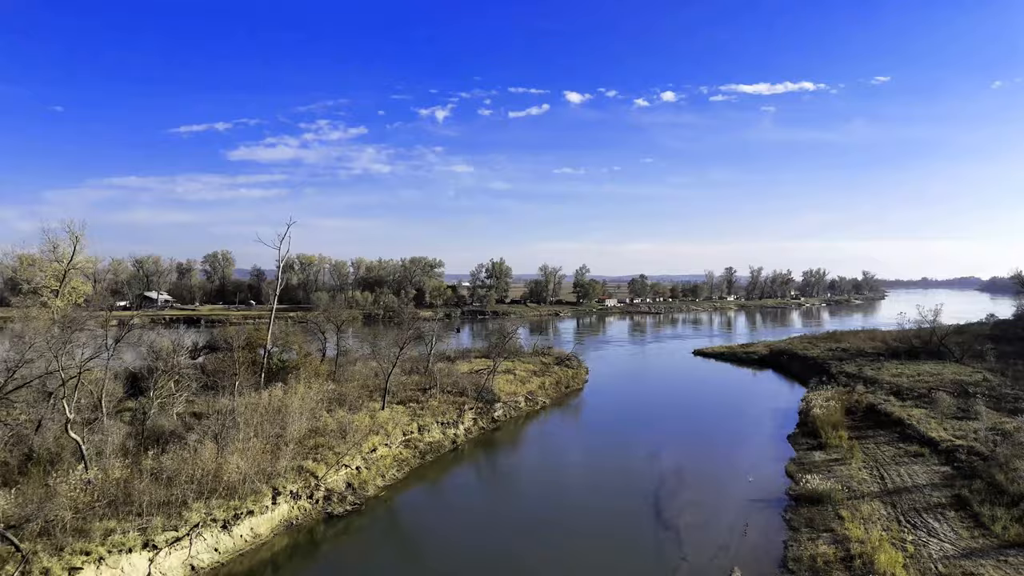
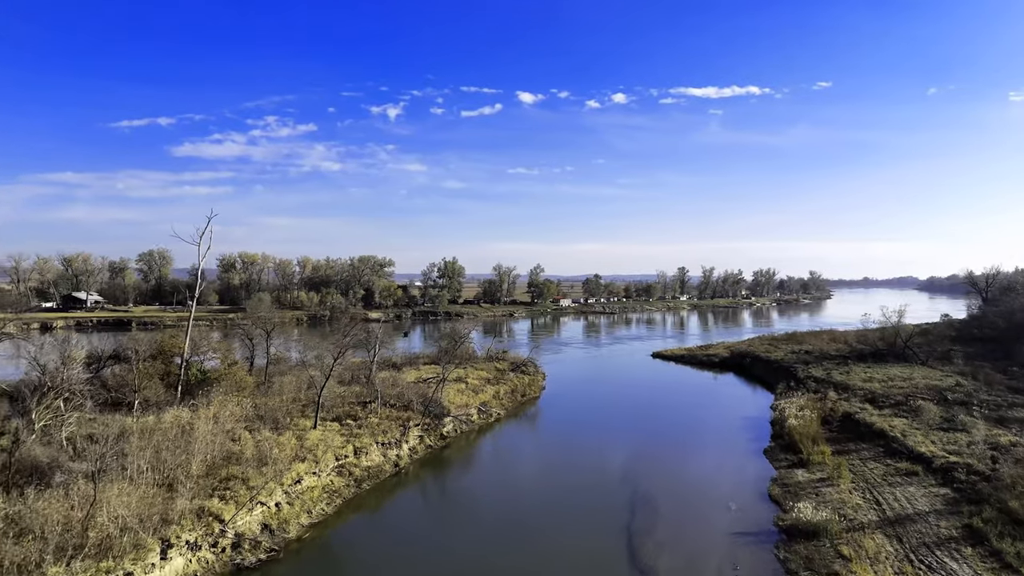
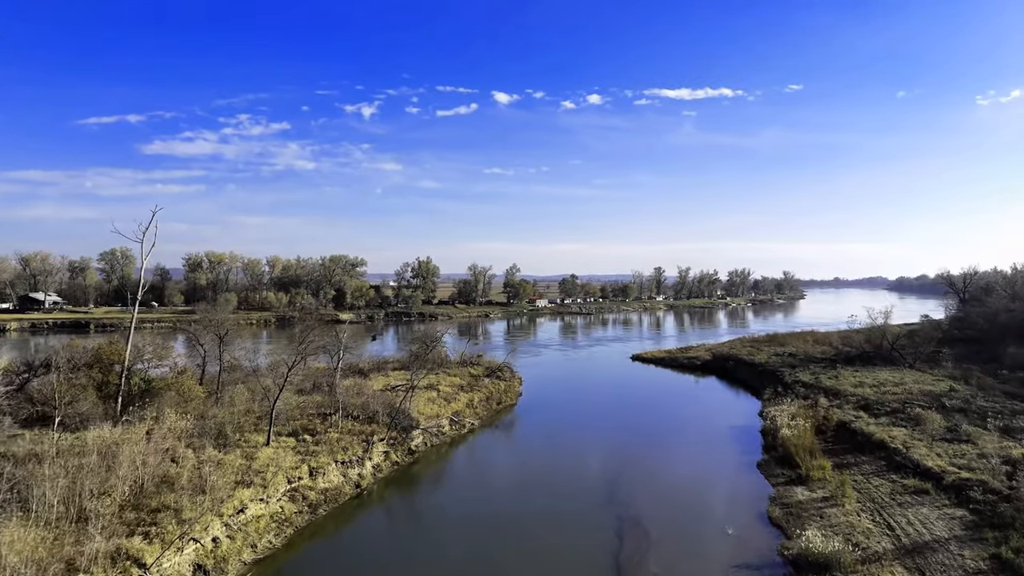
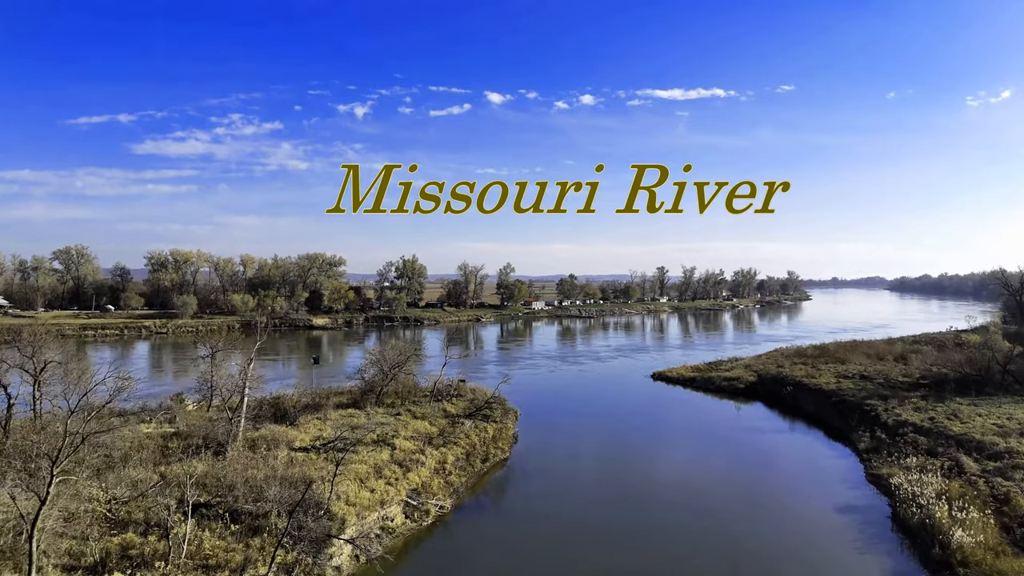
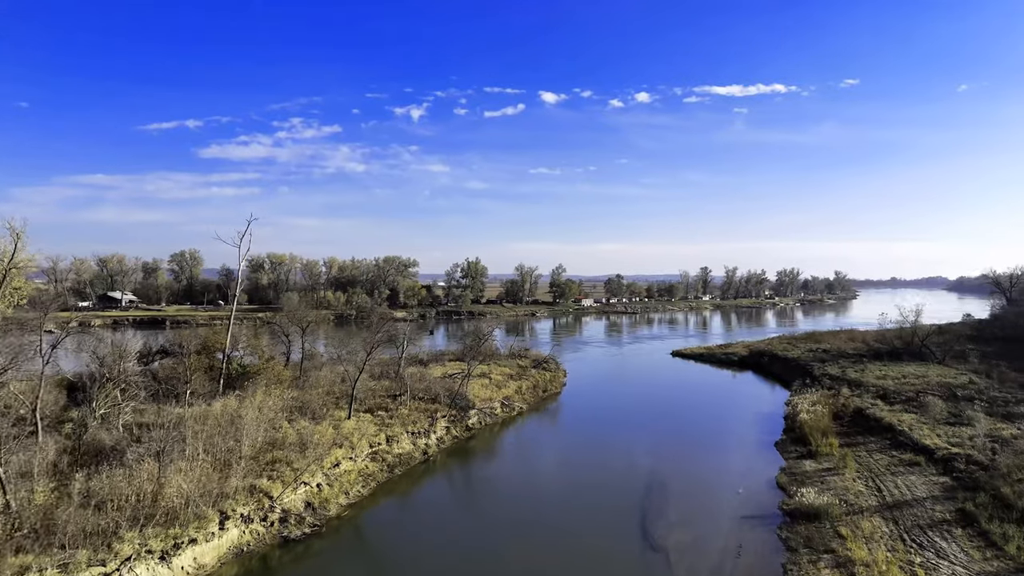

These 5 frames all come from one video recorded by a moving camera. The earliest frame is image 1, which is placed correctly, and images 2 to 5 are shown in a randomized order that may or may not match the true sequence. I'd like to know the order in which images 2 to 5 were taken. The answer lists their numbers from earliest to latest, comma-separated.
5, 2, 3, 4
